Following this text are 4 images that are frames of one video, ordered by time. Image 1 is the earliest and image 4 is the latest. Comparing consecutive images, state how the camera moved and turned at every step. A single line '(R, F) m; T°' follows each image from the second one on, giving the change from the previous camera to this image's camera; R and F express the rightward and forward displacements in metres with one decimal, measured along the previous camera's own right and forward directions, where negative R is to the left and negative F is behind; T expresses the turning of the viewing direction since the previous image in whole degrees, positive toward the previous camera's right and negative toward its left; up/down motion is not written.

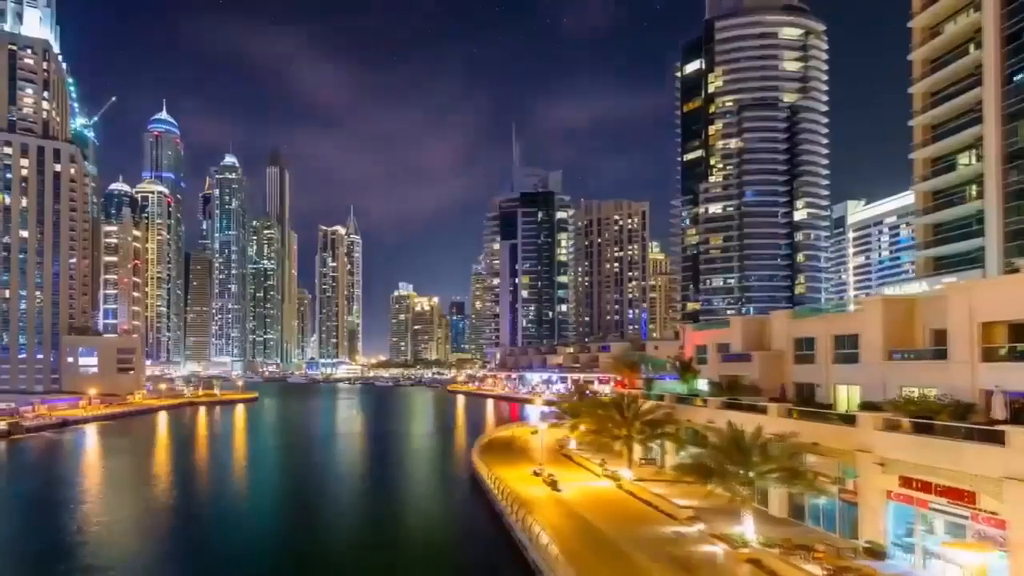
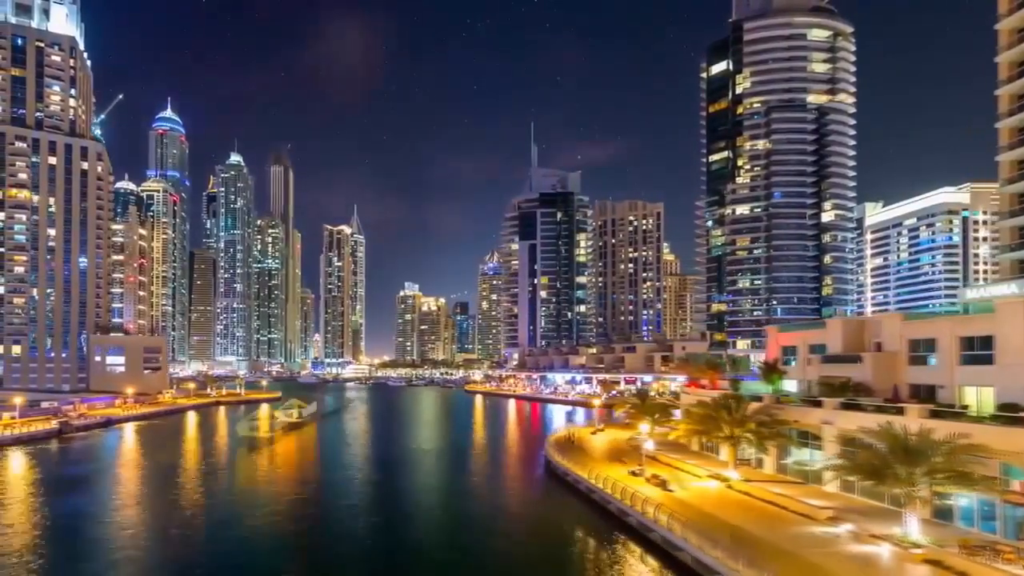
(-5.3, 0.0) m; 0°
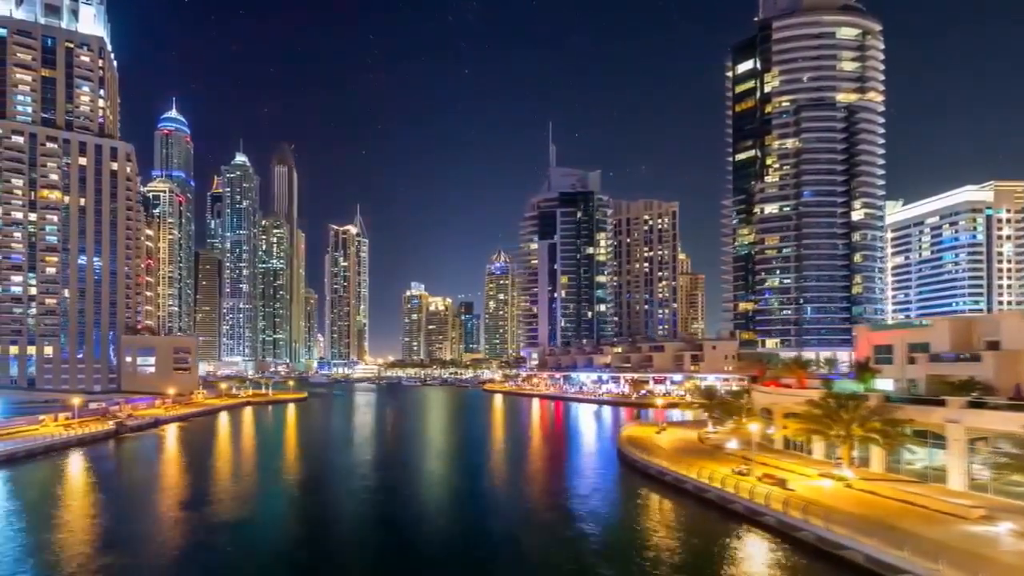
(-5.6, 0.0) m; 0°
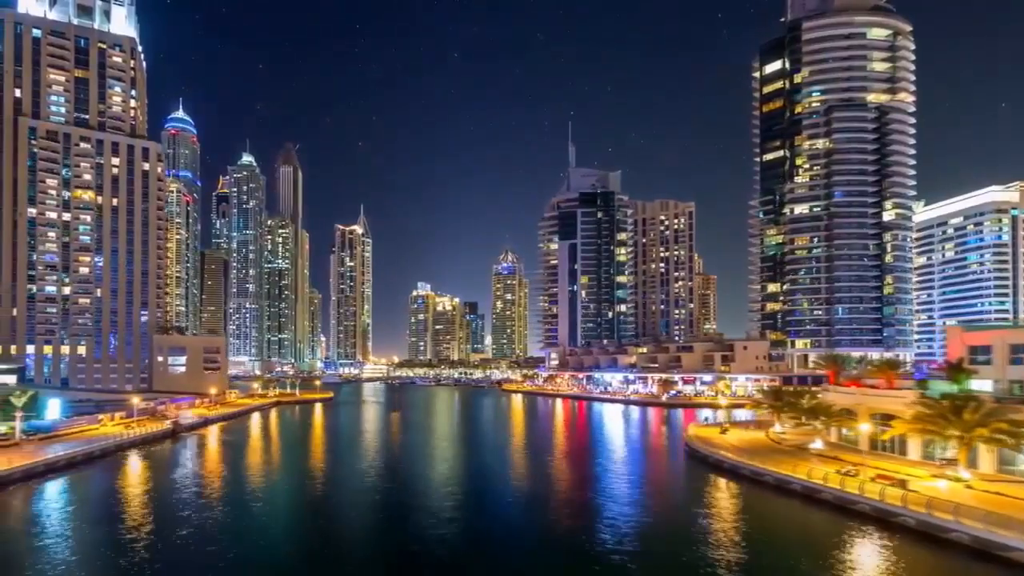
(-5.7, 0.0) m; 0°
